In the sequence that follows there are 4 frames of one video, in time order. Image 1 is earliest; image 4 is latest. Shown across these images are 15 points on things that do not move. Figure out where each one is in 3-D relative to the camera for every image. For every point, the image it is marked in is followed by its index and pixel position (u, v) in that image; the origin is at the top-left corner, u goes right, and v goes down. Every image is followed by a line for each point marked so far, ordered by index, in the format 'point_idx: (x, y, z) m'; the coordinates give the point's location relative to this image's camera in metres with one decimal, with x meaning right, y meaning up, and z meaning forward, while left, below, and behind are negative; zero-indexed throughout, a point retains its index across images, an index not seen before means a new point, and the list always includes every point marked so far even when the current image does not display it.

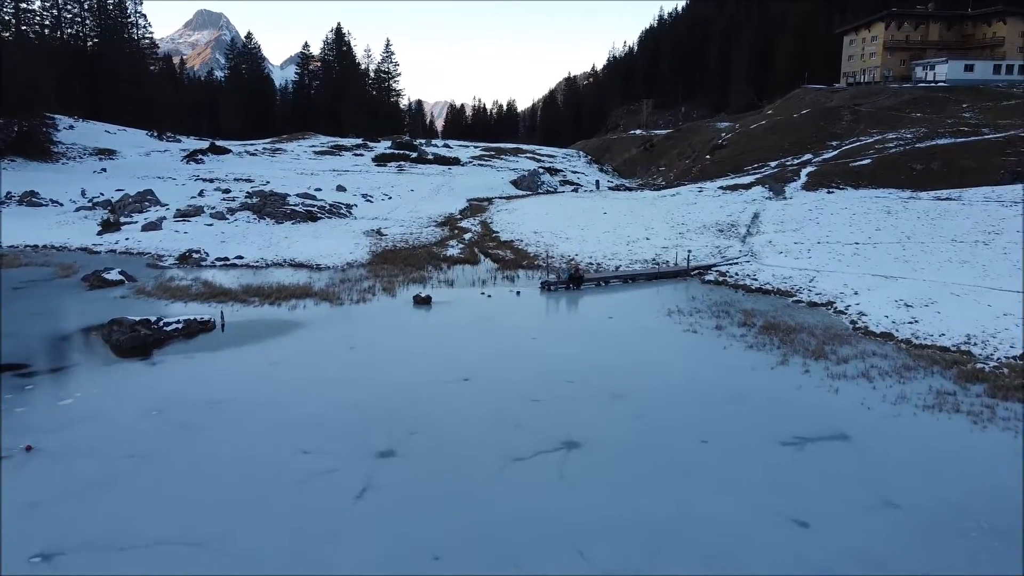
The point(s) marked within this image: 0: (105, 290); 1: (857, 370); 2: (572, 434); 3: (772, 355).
0: (-9.1, 0.0, +18.2) m
1: (+5.3, -1.3, +12.6) m
2: (+0.7, -1.8, +10.1) m
3: (+4.3, -1.1, +13.4) m
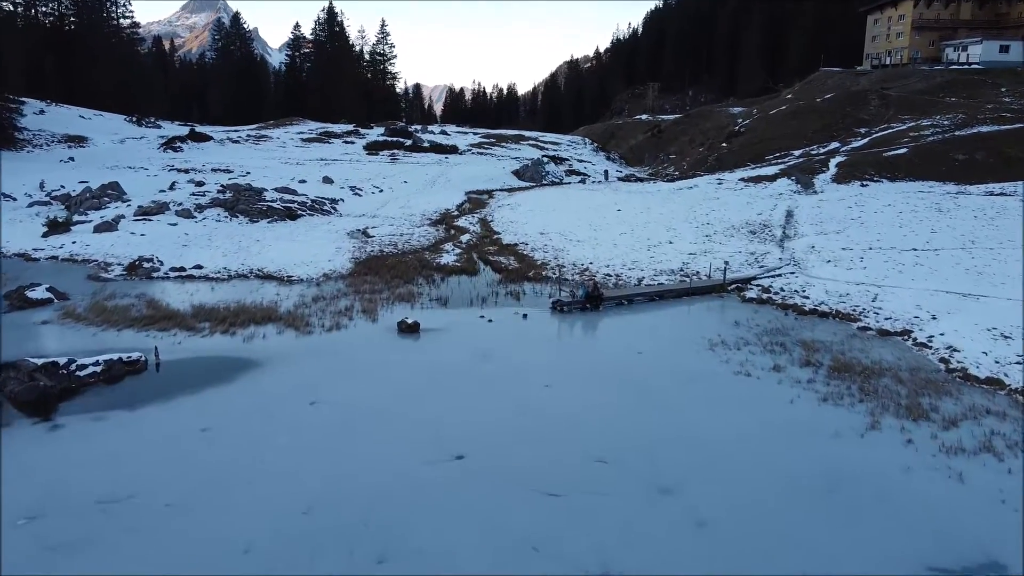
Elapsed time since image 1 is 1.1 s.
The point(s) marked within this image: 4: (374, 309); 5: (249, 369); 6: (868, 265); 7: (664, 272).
0: (-9.0, -0.4, +15.1) m
1: (+5.4, -1.8, +9.5) m
2: (+0.8, -2.3, +7.1) m
3: (+4.4, -1.6, +10.3) m
4: (-2.6, -0.4, +15.4) m
5: (-3.9, -1.2, +12.2) m
6: (+8.1, +0.6, +18.6) m
7: (+3.5, +0.4, +18.5) m
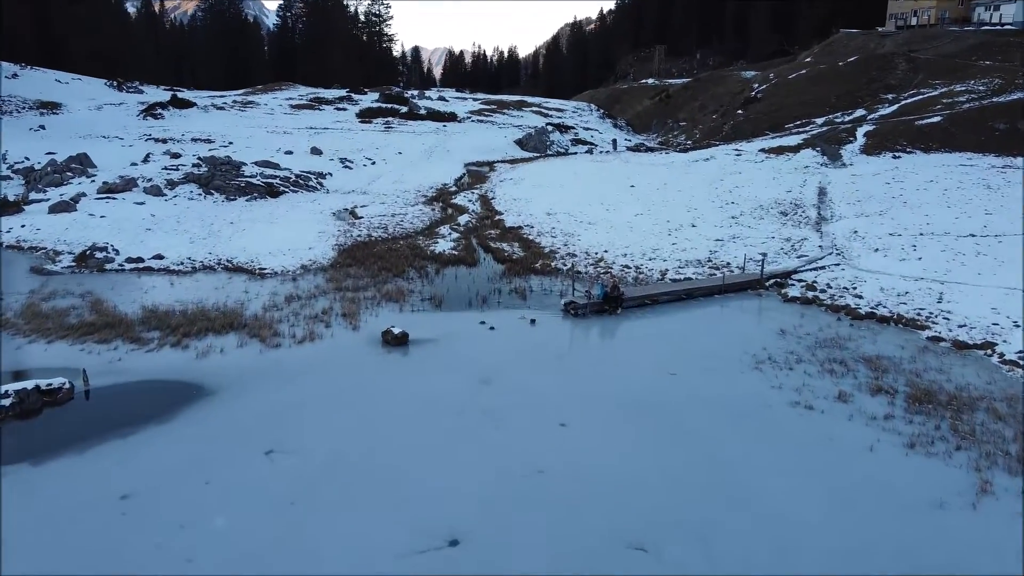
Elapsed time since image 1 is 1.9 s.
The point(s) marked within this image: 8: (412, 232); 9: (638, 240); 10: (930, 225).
0: (-8.9, -0.4, +12.9) m
1: (+5.5, -2.0, +7.3) m
2: (+0.9, -2.7, +4.9) m
3: (+4.5, -1.8, +8.1) m
4: (-2.5, -0.4, +13.2) m
5: (-3.8, -1.4, +9.9) m
6: (+8.2, +0.7, +16.3) m
7: (+3.5, +0.5, +16.2) m
8: (-2.4, +1.4, +19.4) m
9: (+2.9, +1.1, +18.2) m
10: (+9.5, +1.4, +18.4) m
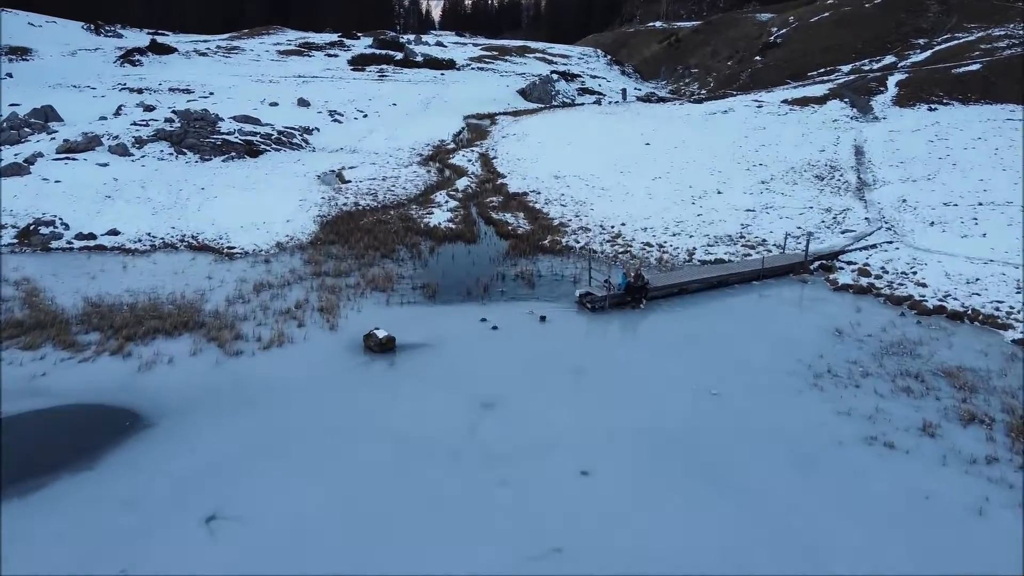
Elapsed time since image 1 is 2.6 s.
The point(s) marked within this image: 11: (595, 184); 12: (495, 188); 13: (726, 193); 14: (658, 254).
0: (-8.8, -0.3, +10.9) m
1: (+5.6, -2.3, +5.5) m
2: (+1.0, -3.1, +3.1) m
3: (+4.6, -2.0, +6.3) m
4: (-2.4, -0.2, +11.2) m
5: (-3.7, -1.4, +8.1) m
6: (+8.3, +1.0, +14.2) m
7: (+3.6, +0.8, +14.2) m
8: (-2.3, +1.9, +17.3) m
9: (+2.9, +1.6, +16.1) m
10: (+9.6, +1.9, +16.3) m
11: (+1.9, +2.3, +18.1) m
12: (-0.4, +2.3, +18.2) m
13: (+4.6, +2.1, +17.2) m
14: (+2.5, +0.6, +13.6) m
